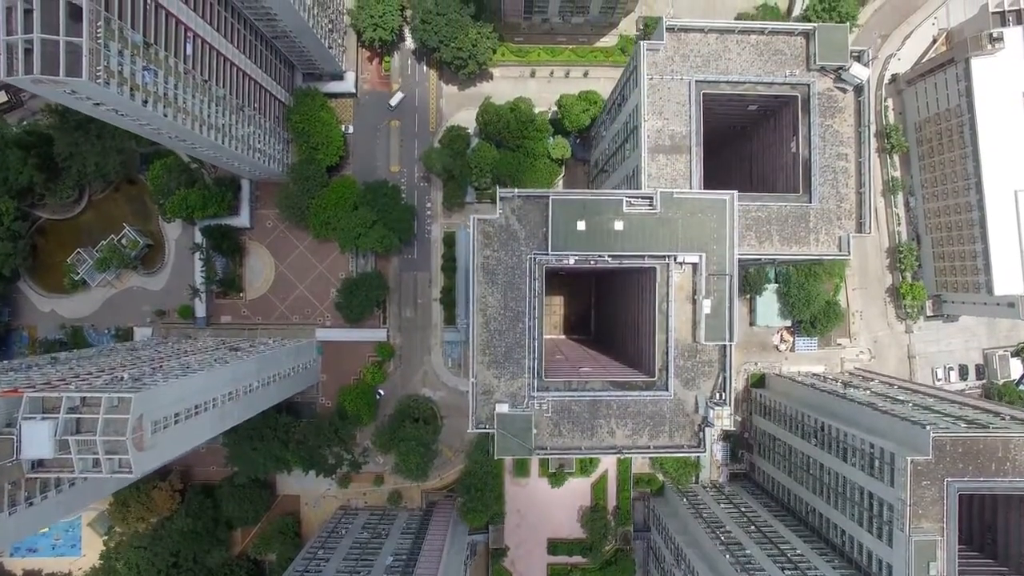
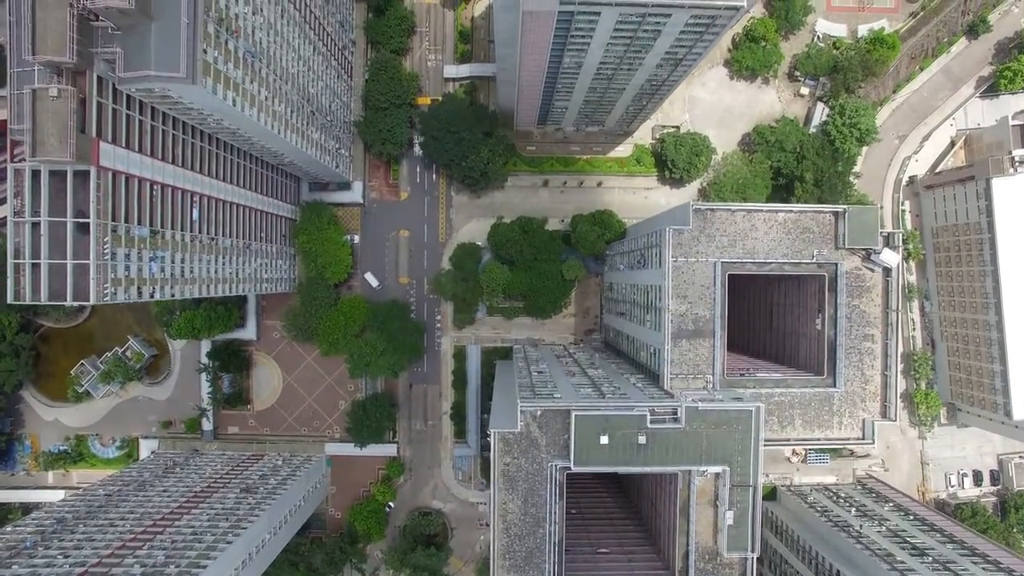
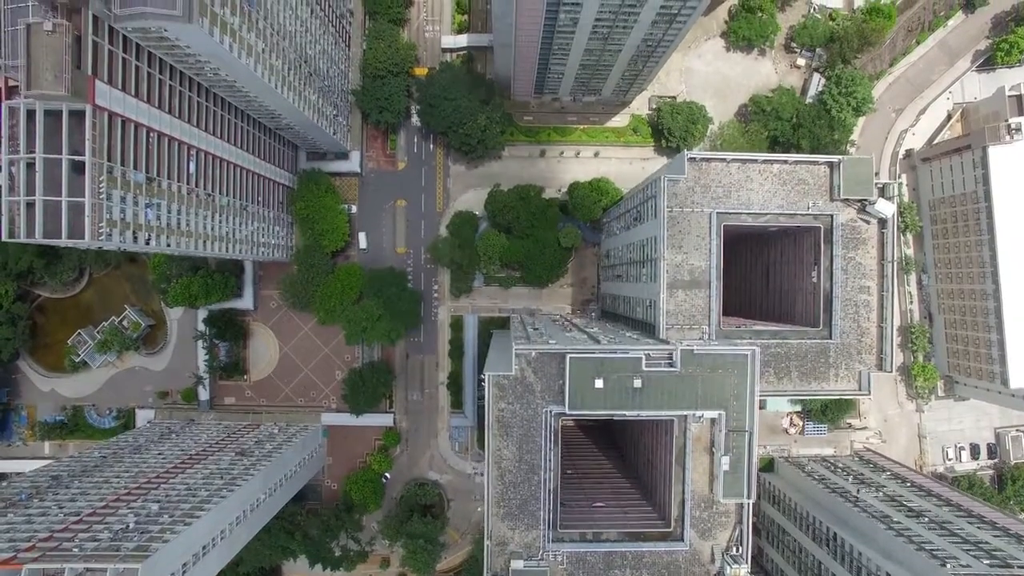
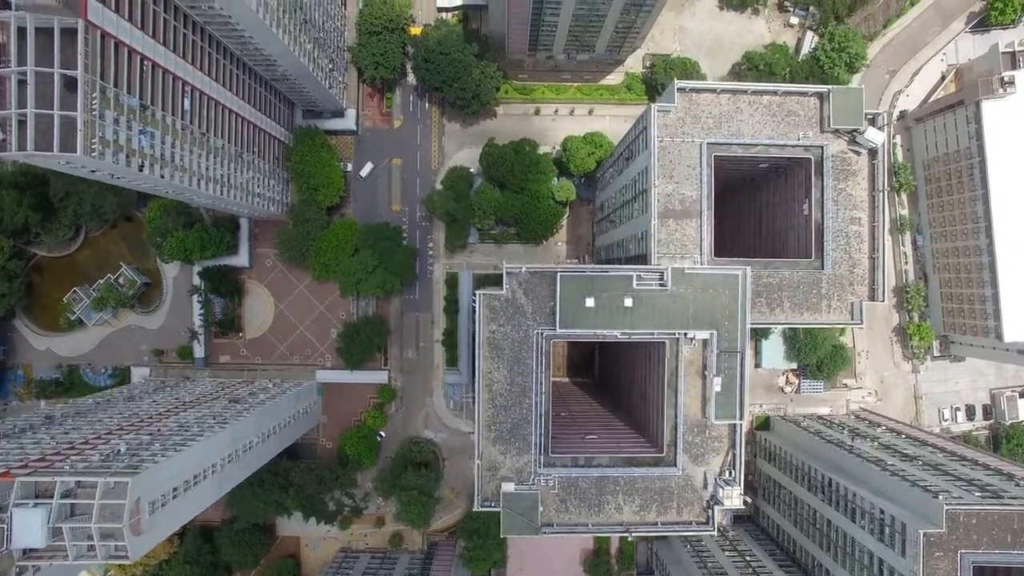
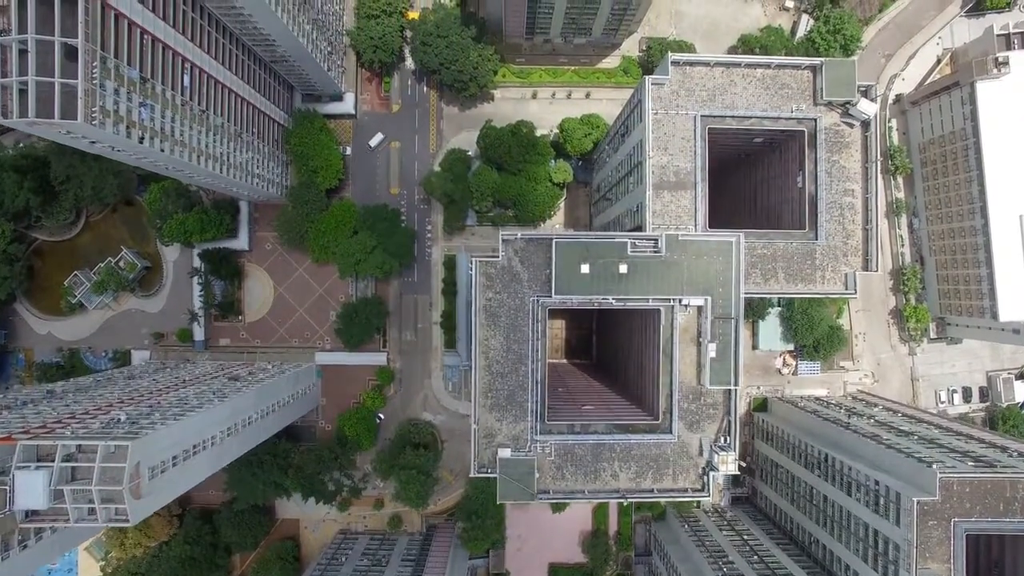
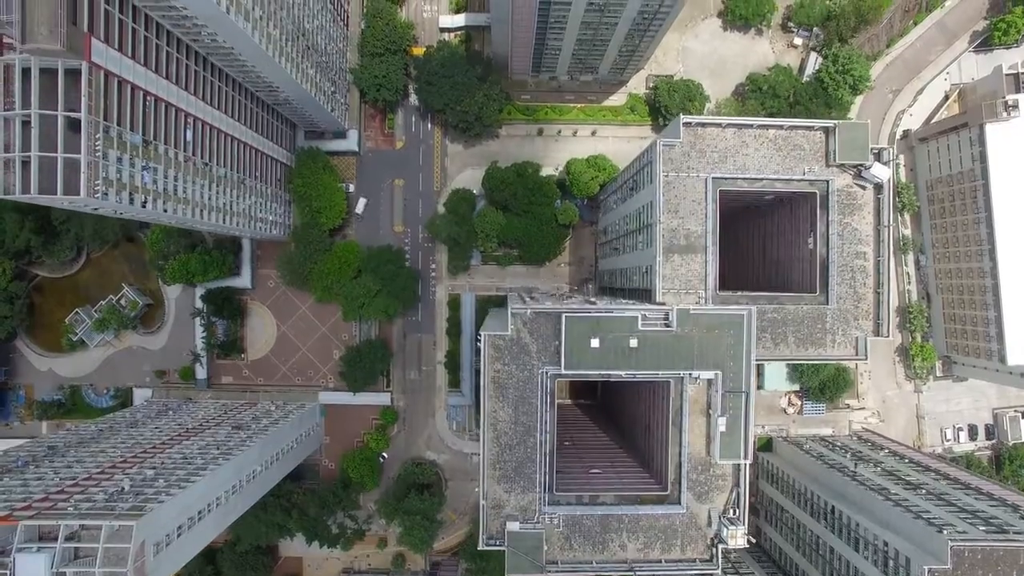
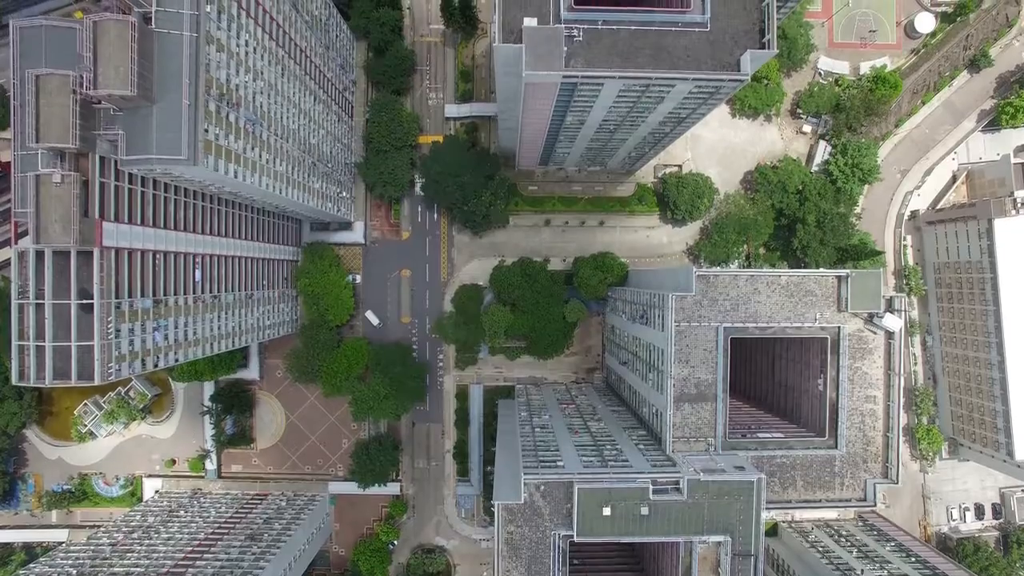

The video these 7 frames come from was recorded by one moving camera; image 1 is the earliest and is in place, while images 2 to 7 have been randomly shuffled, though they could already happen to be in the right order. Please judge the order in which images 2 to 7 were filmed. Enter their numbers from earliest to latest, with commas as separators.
5, 4, 6, 3, 2, 7
